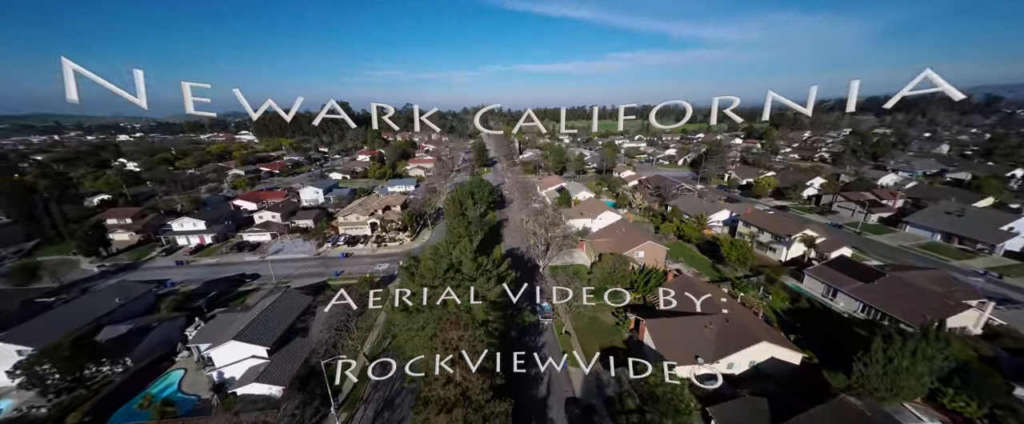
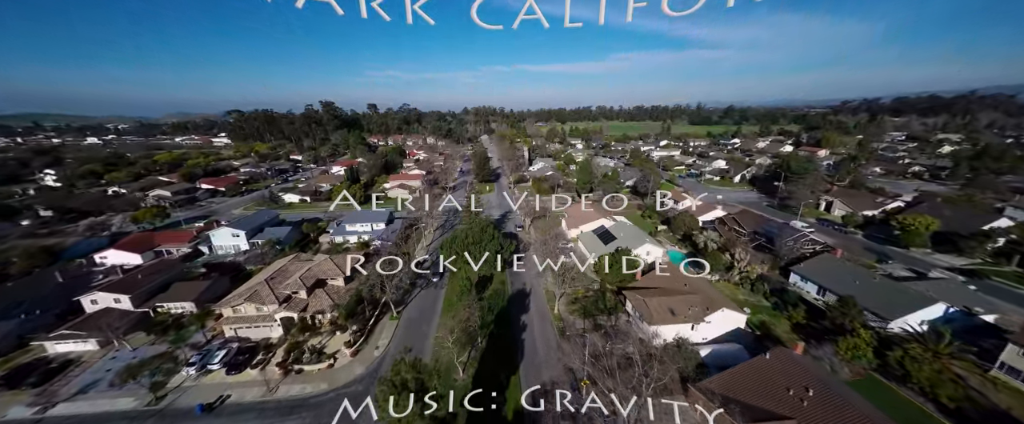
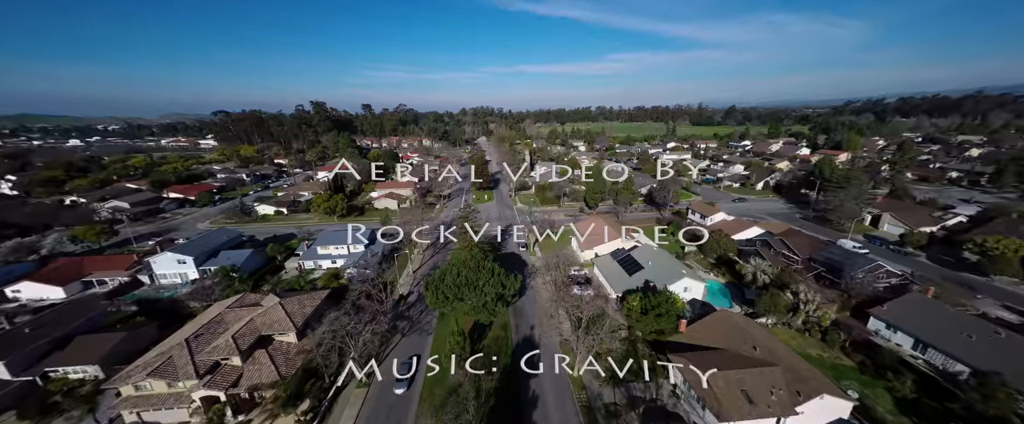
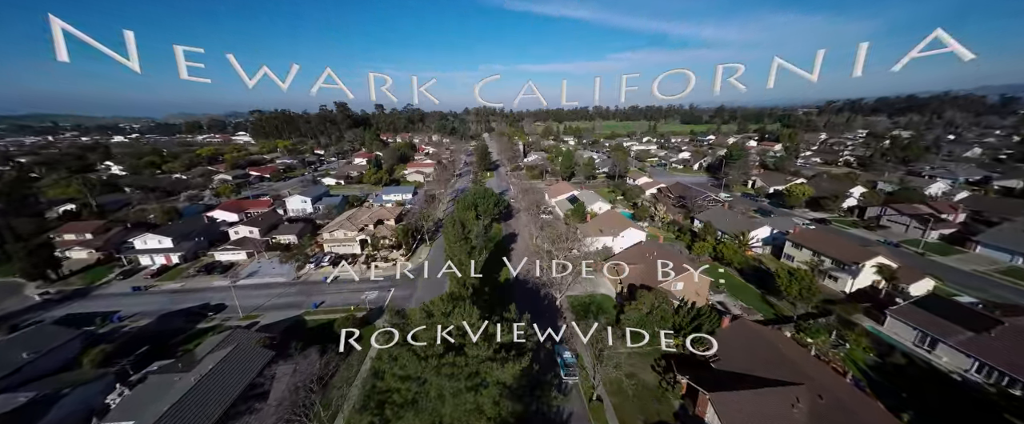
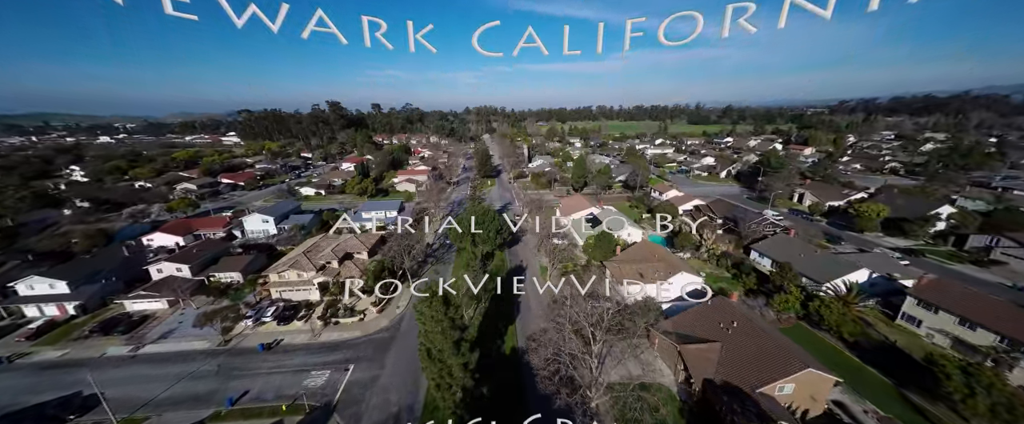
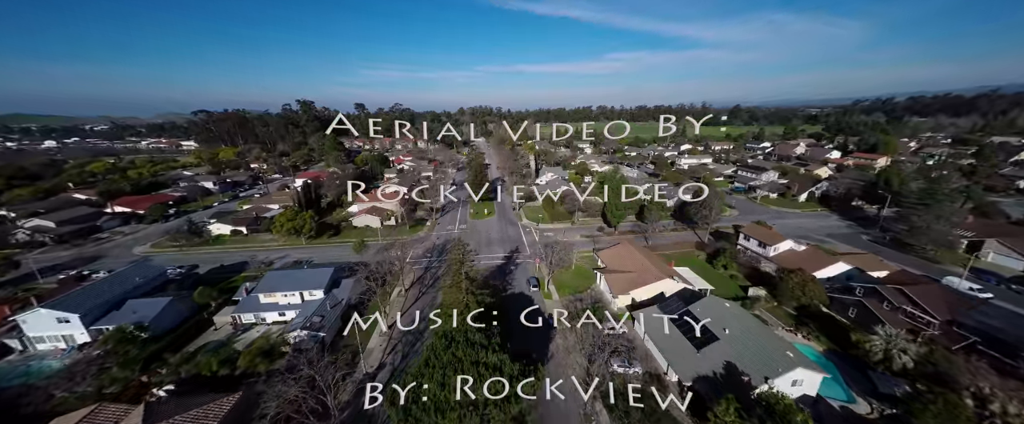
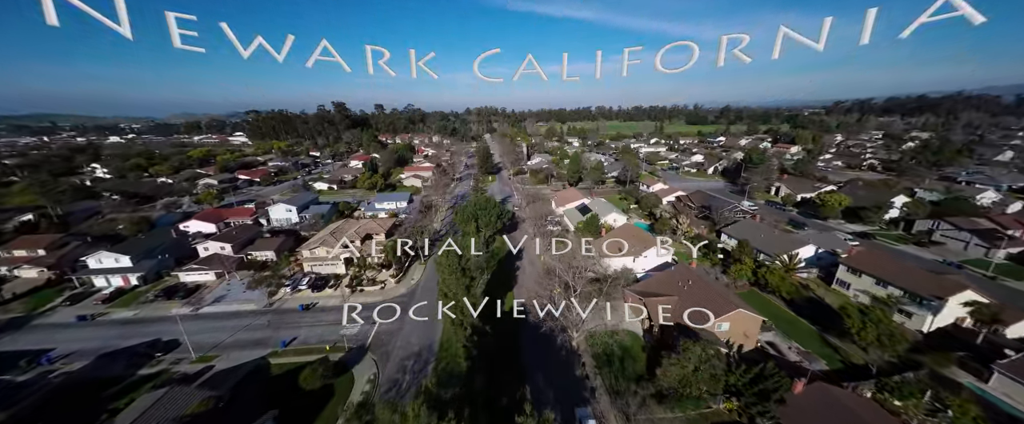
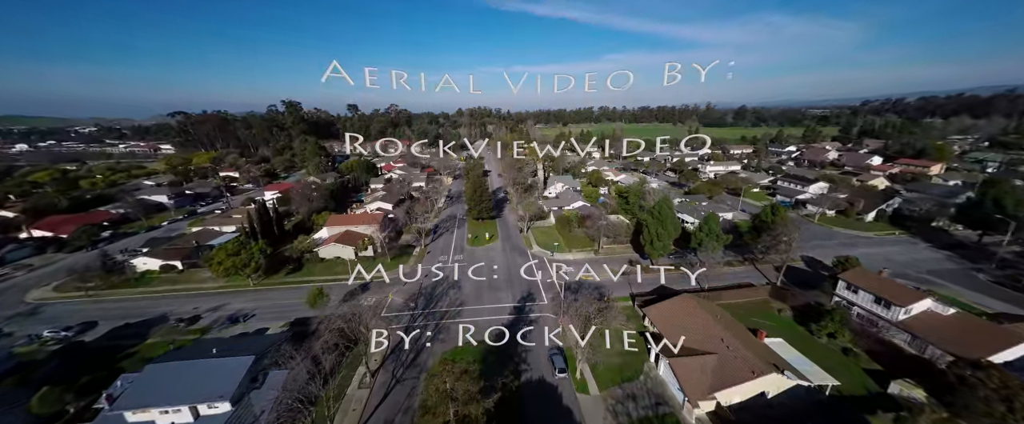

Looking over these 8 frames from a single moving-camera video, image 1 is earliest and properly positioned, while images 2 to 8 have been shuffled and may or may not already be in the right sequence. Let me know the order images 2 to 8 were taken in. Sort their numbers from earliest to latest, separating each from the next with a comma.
4, 7, 5, 2, 3, 6, 8
